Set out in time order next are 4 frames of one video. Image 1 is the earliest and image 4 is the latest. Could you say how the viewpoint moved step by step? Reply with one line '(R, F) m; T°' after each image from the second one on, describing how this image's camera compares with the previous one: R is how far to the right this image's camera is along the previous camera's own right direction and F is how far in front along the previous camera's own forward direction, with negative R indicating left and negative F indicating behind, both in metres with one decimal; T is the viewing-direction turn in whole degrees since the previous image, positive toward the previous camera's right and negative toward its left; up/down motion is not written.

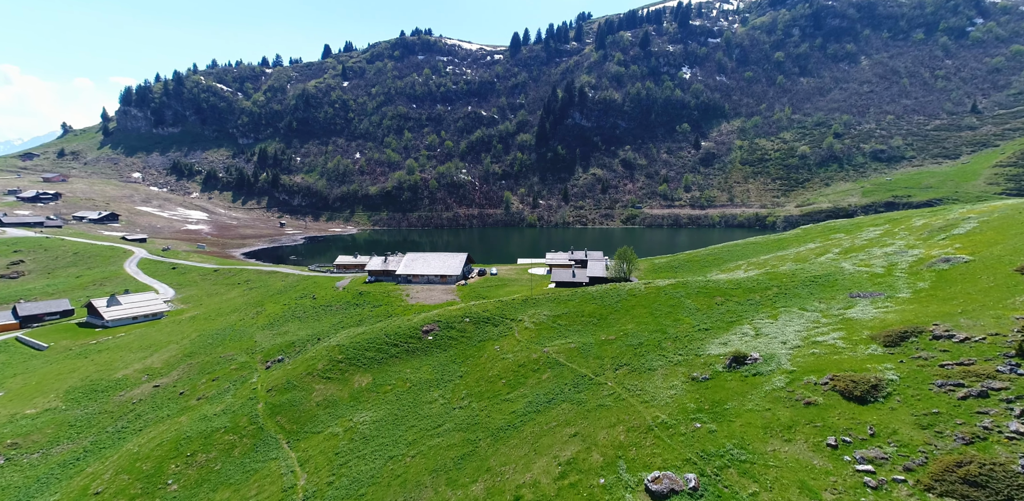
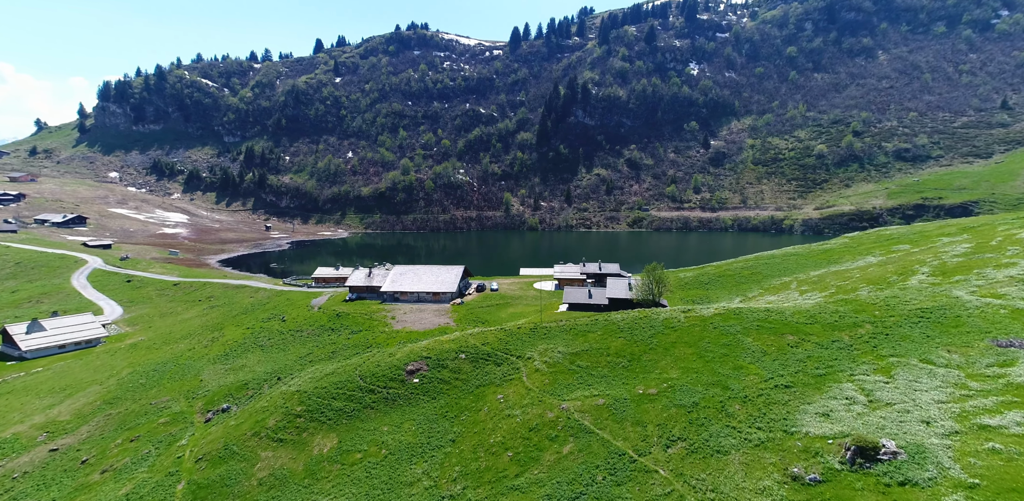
(-0.7, +11.0) m; 0°
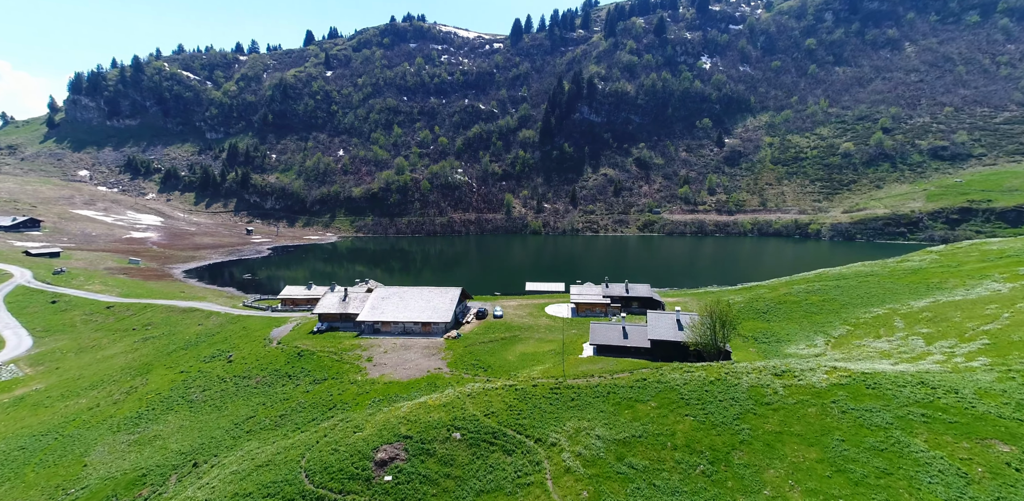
(-1.2, +13.8) m; 0°
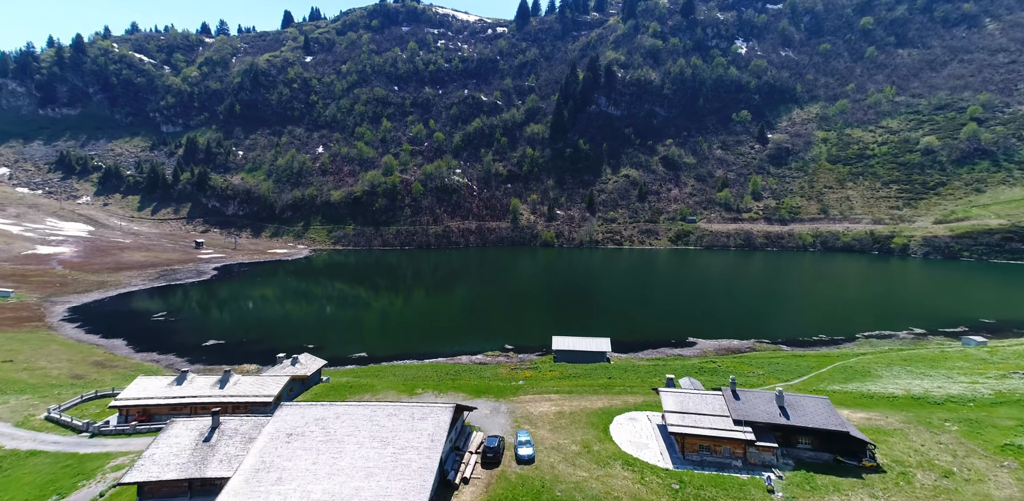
(-2.9, +30.9) m; 0°
